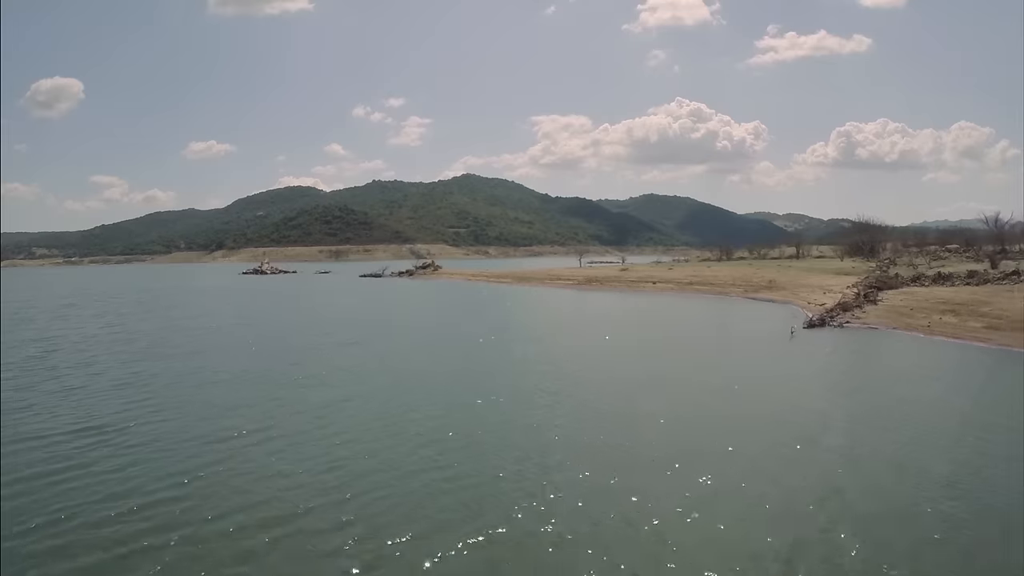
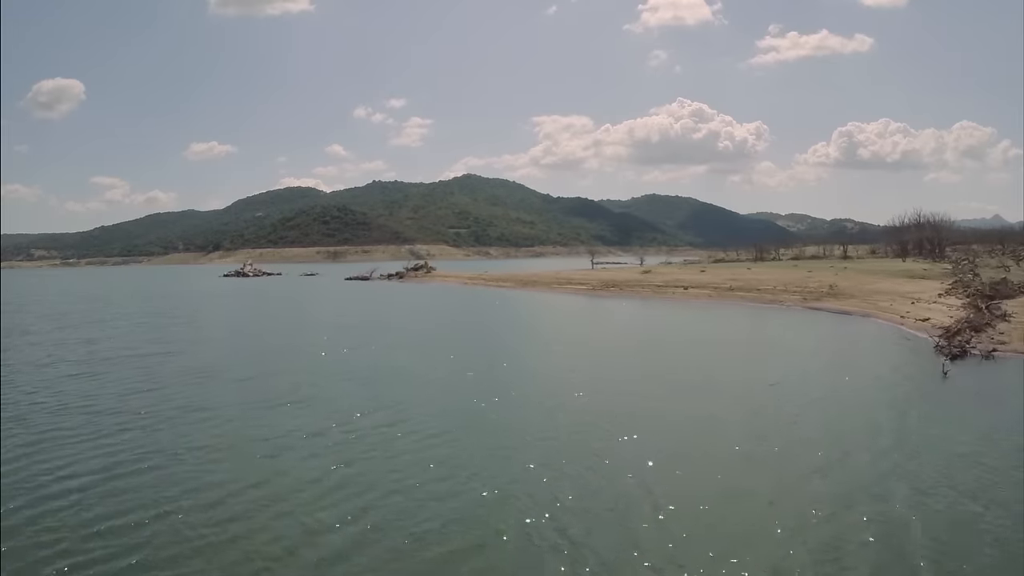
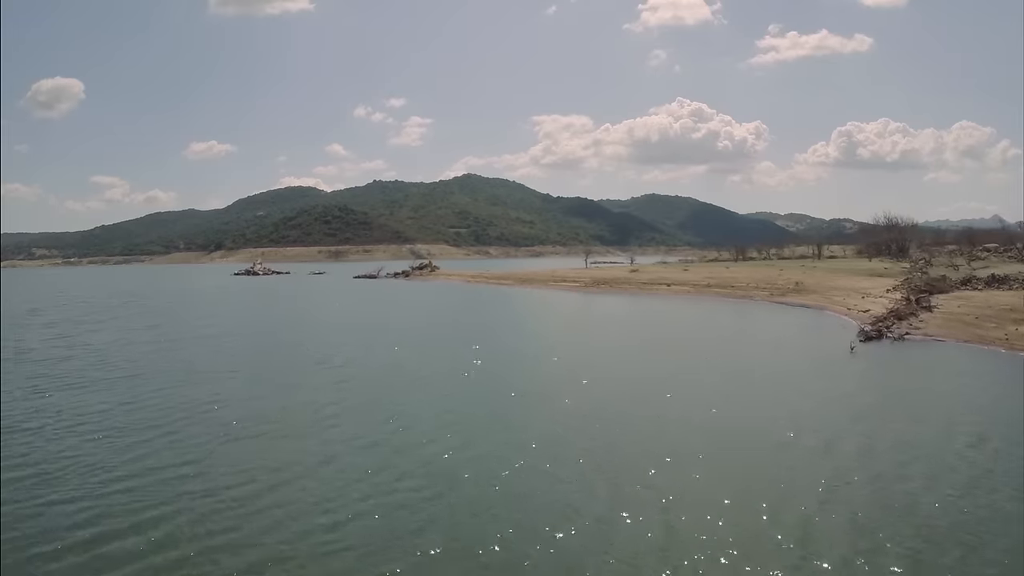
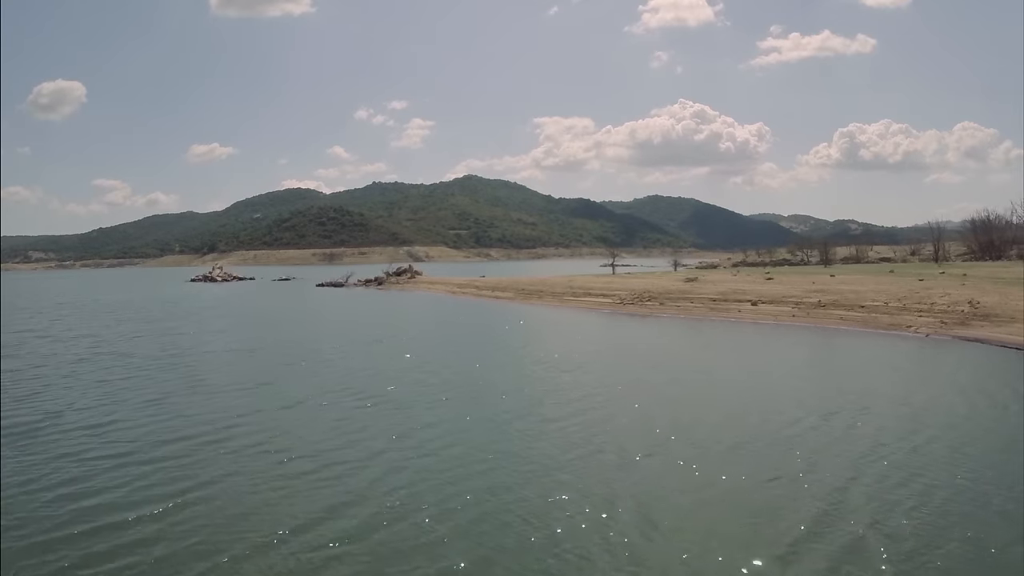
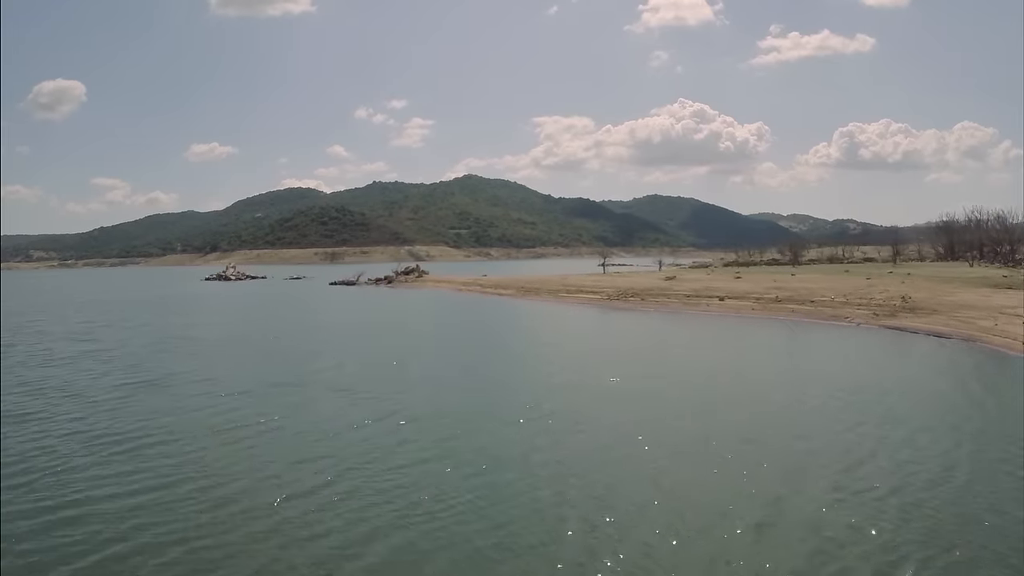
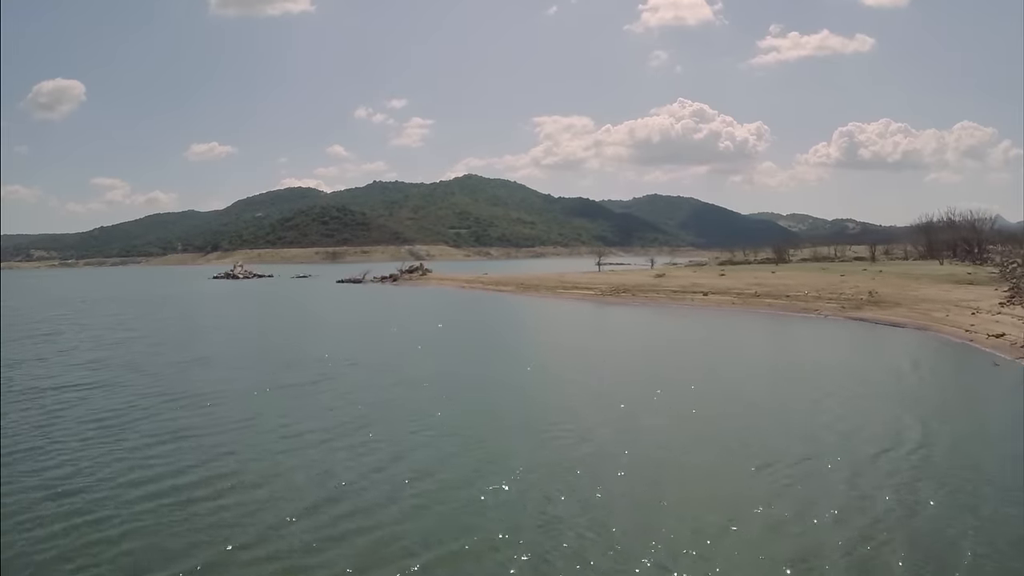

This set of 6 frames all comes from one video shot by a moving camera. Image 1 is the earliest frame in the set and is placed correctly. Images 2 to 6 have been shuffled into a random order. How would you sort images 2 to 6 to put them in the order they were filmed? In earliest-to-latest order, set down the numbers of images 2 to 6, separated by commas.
3, 2, 6, 5, 4
